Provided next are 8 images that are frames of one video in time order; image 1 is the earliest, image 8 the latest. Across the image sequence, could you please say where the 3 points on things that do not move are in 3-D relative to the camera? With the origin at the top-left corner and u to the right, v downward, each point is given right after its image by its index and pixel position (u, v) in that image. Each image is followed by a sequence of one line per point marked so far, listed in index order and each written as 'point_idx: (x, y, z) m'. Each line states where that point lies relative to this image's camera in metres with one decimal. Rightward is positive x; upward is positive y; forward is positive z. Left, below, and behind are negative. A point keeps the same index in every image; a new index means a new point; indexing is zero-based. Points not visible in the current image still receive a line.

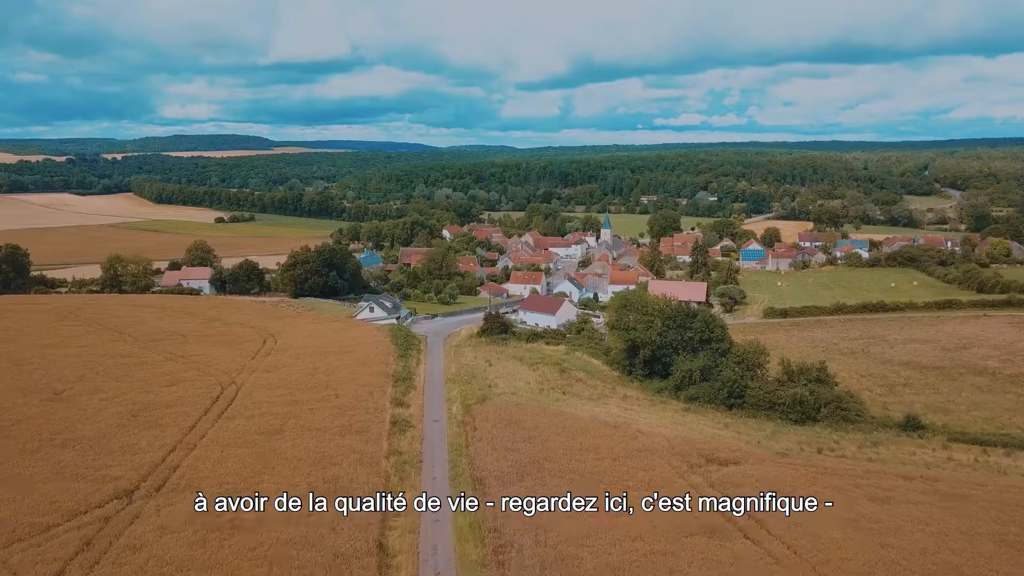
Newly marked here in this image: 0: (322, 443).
0: (-4.5, -3.7, +19.9) m
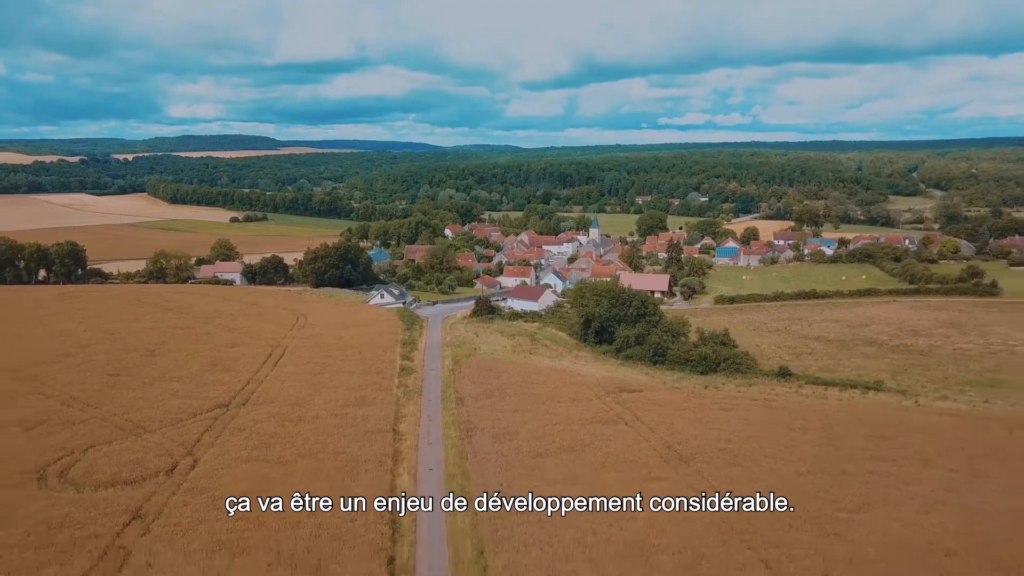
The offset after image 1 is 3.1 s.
0: (-5.4, -3.1, +28.3) m
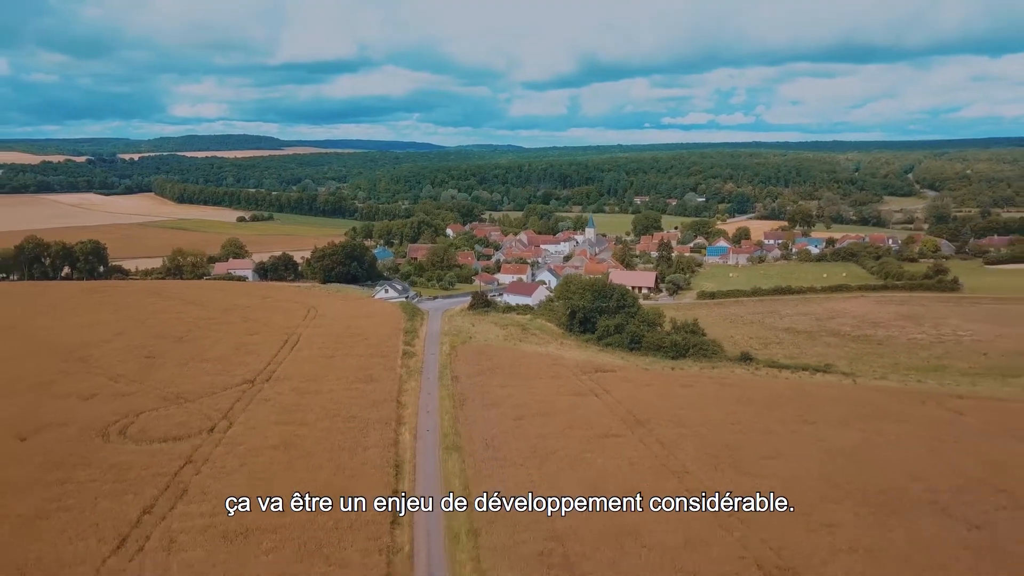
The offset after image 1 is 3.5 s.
0: (-5.8, -2.8, +32.1) m
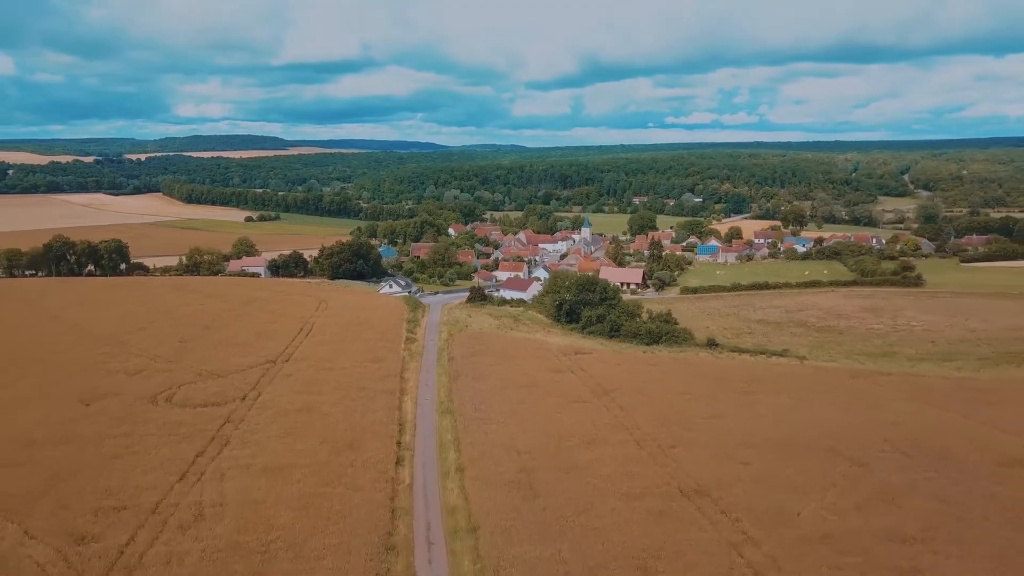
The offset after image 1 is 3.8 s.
0: (-6.3, -2.5, +36.3) m
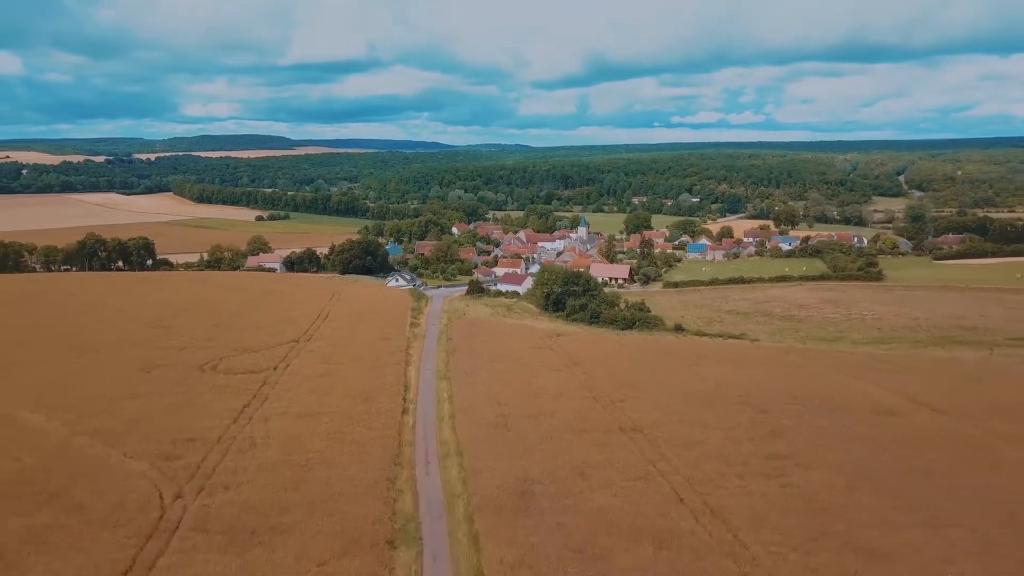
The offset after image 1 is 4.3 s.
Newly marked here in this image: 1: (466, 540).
0: (-6.8, -2.0, +41.9) m
1: (-0.9, -5.1, +16.8) m
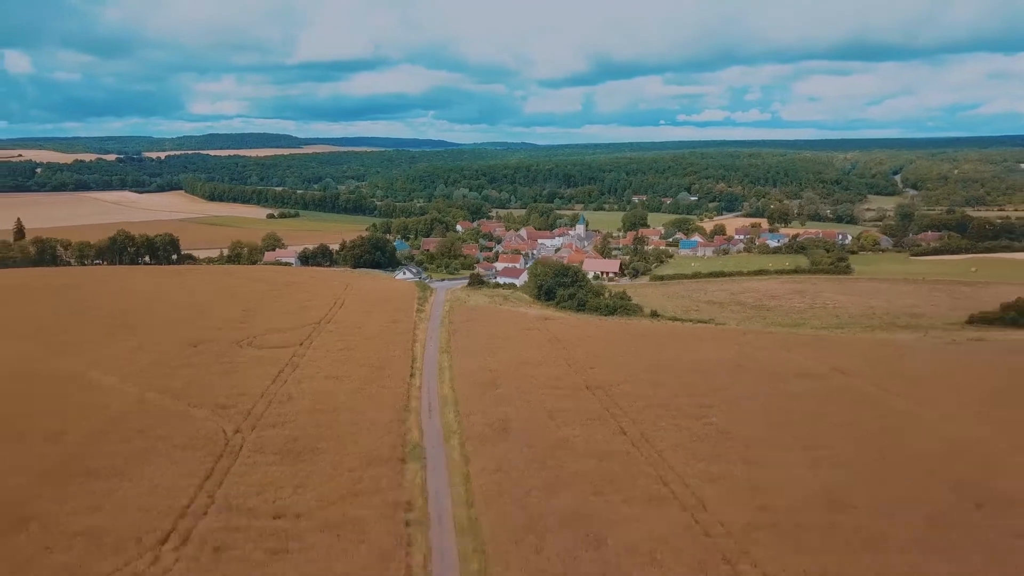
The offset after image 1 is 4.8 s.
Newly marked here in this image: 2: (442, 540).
0: (-7.1, -1.5, +47.5) m
1: (-1.4, -4.6, +22.4) m
2: (-1.5, -5.3, +17.2) m
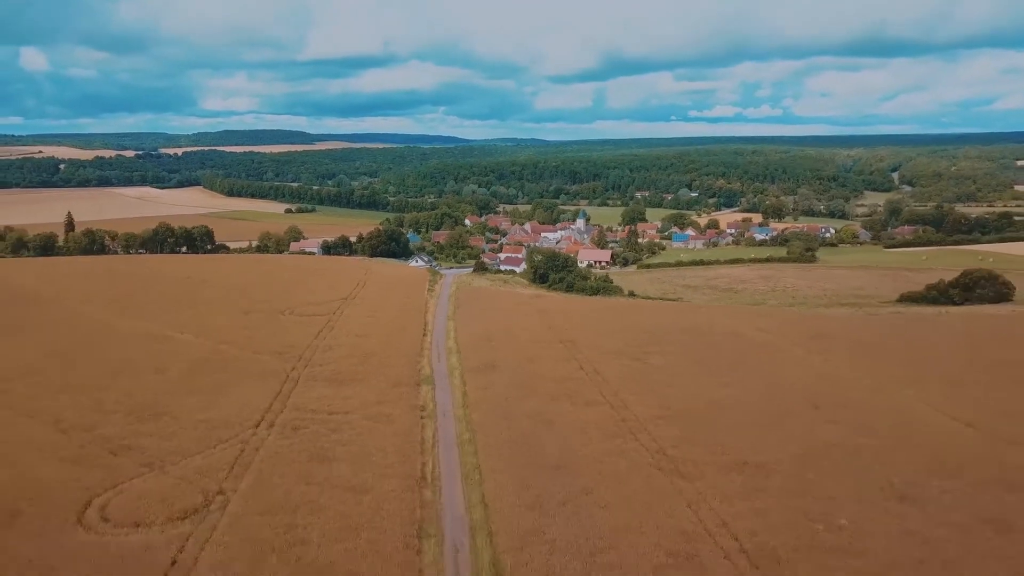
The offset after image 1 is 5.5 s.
0: (-7.3, -0.3, +55.9) m
1: (-2.0, -3.6, +30.7) m
2: (-2.1, -4.3, +25.5) m
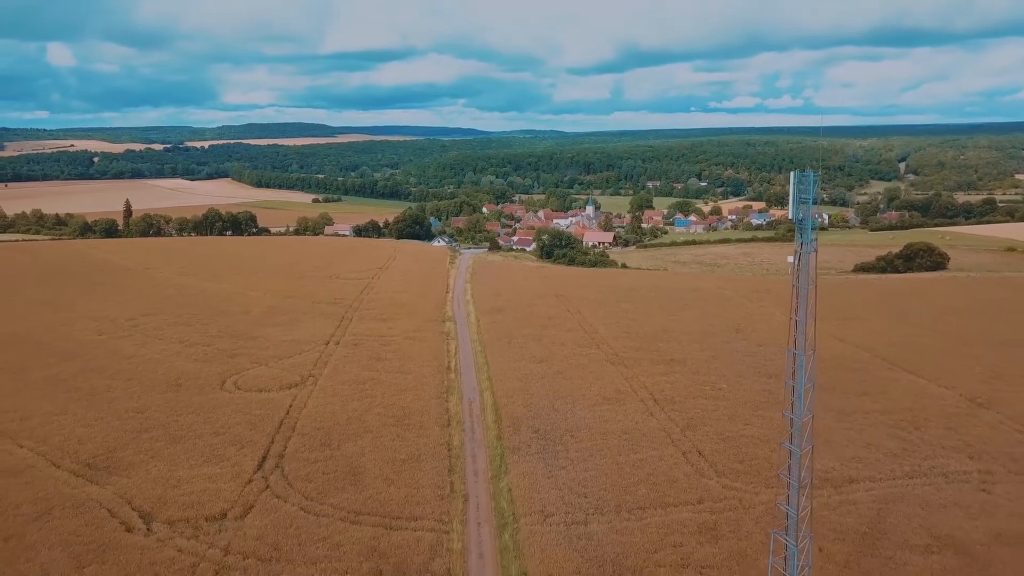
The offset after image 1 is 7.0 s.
0: (-6.6, +1.9, +65.5) m
1: (-1.9, -1.6, +40.2) m
2: (-2.1, -2.4, +35.0) m
